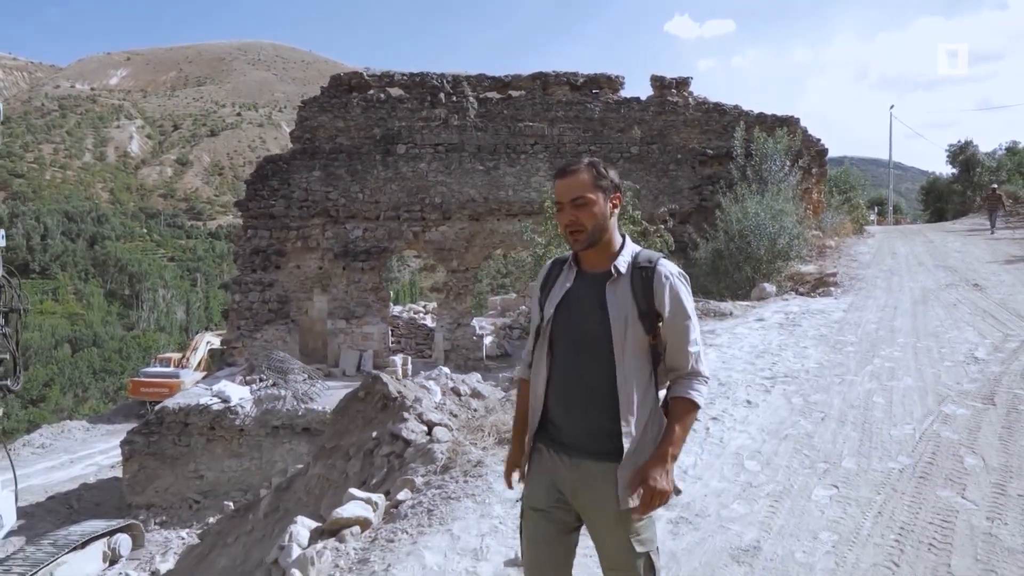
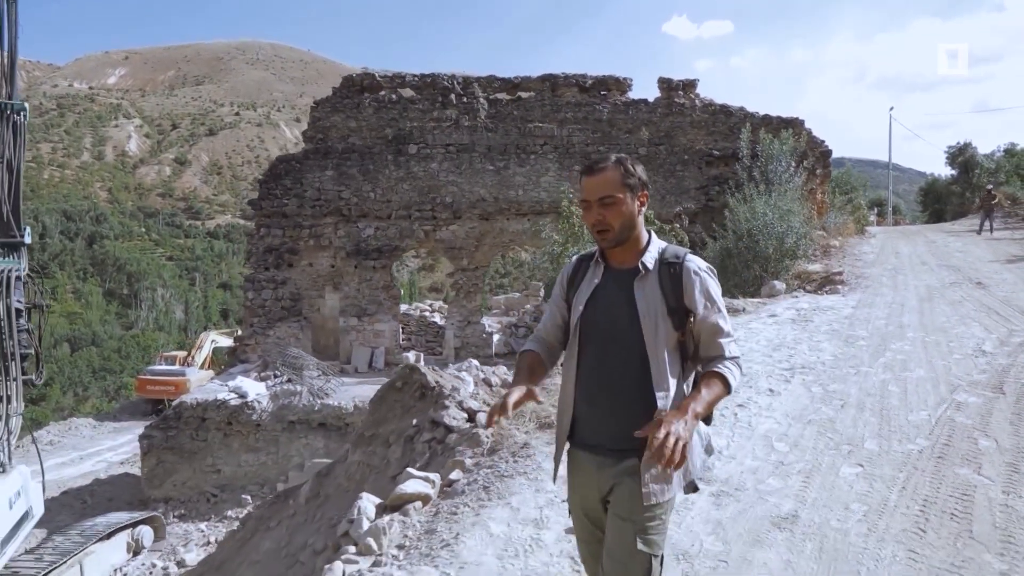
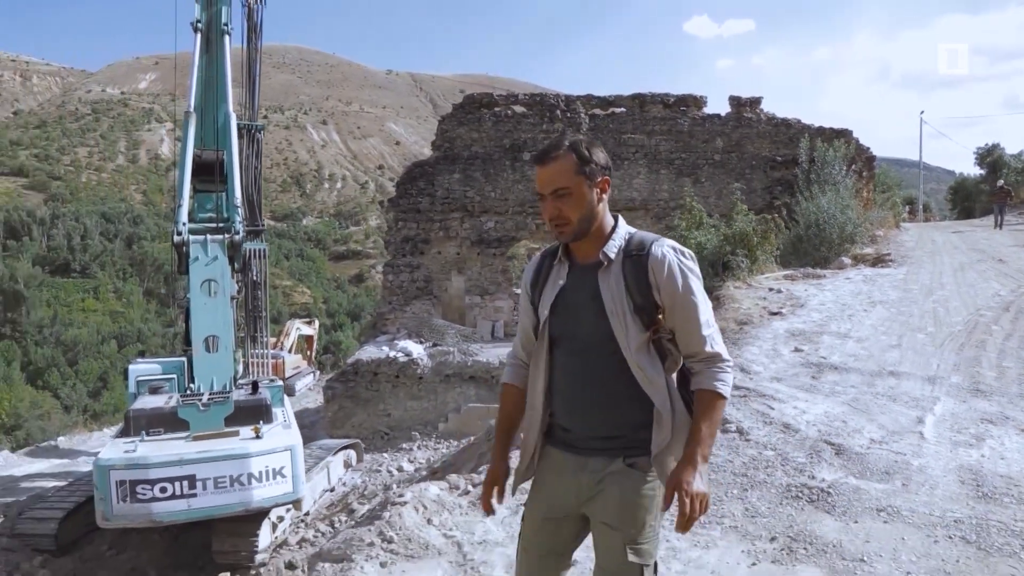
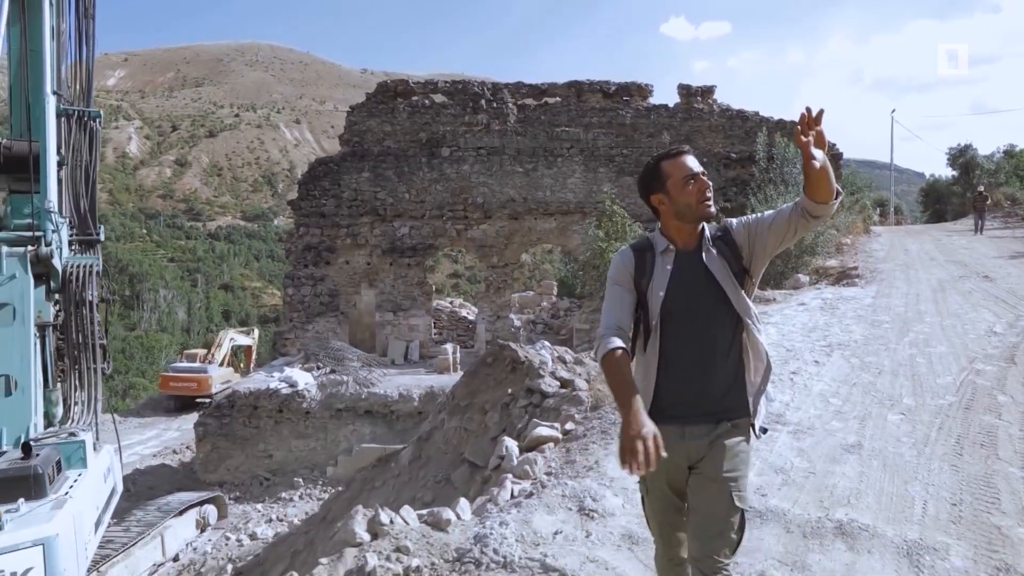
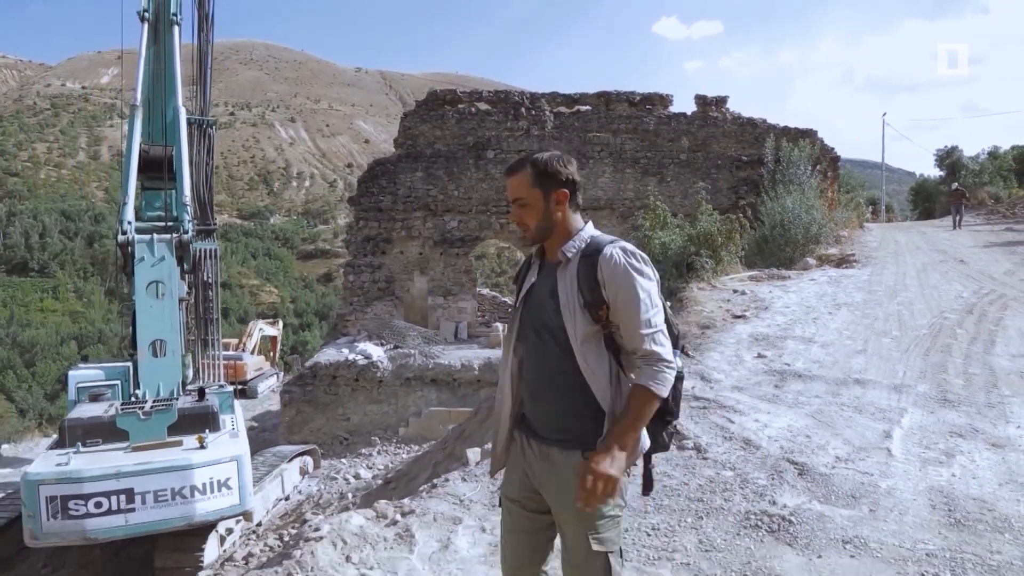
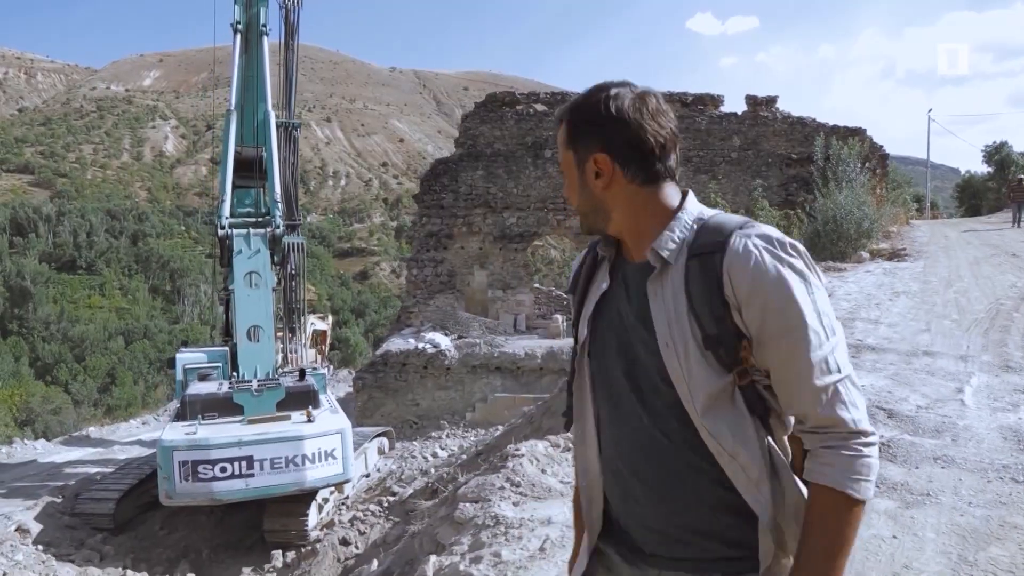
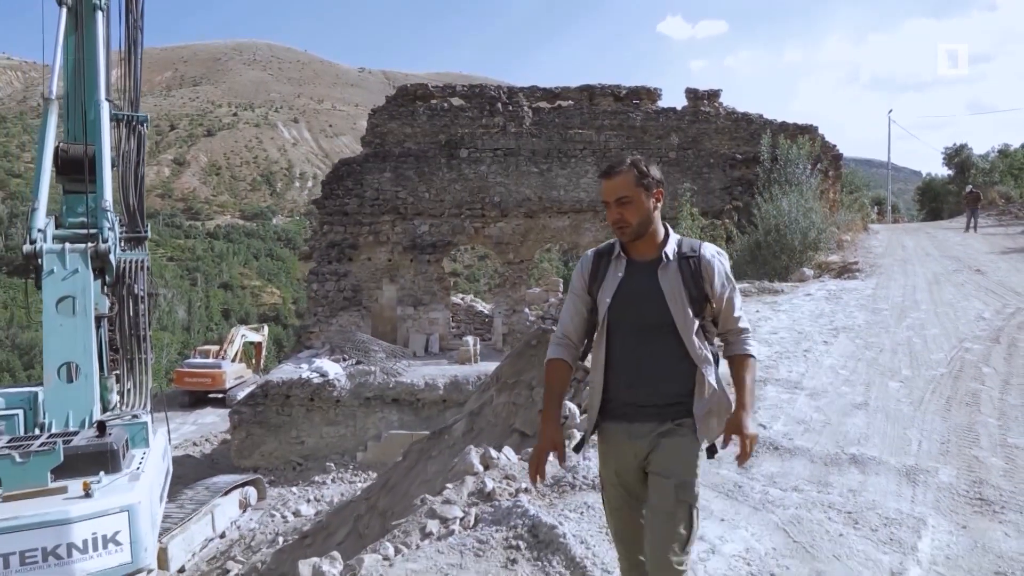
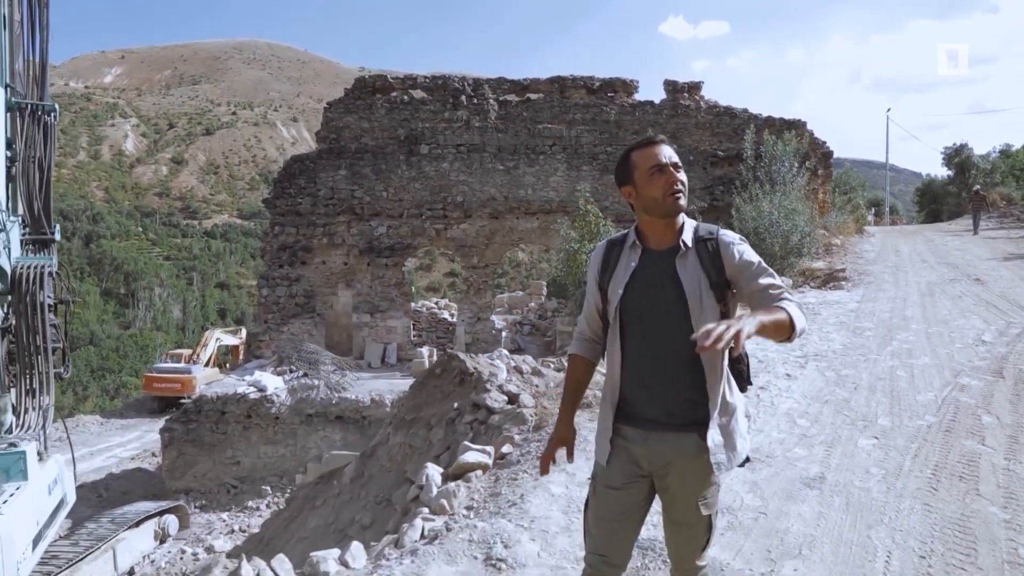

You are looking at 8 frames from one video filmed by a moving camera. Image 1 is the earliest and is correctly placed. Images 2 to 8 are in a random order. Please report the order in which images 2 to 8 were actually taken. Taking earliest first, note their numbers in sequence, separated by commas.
2, 8, 4, 7, 5, 3, 6
